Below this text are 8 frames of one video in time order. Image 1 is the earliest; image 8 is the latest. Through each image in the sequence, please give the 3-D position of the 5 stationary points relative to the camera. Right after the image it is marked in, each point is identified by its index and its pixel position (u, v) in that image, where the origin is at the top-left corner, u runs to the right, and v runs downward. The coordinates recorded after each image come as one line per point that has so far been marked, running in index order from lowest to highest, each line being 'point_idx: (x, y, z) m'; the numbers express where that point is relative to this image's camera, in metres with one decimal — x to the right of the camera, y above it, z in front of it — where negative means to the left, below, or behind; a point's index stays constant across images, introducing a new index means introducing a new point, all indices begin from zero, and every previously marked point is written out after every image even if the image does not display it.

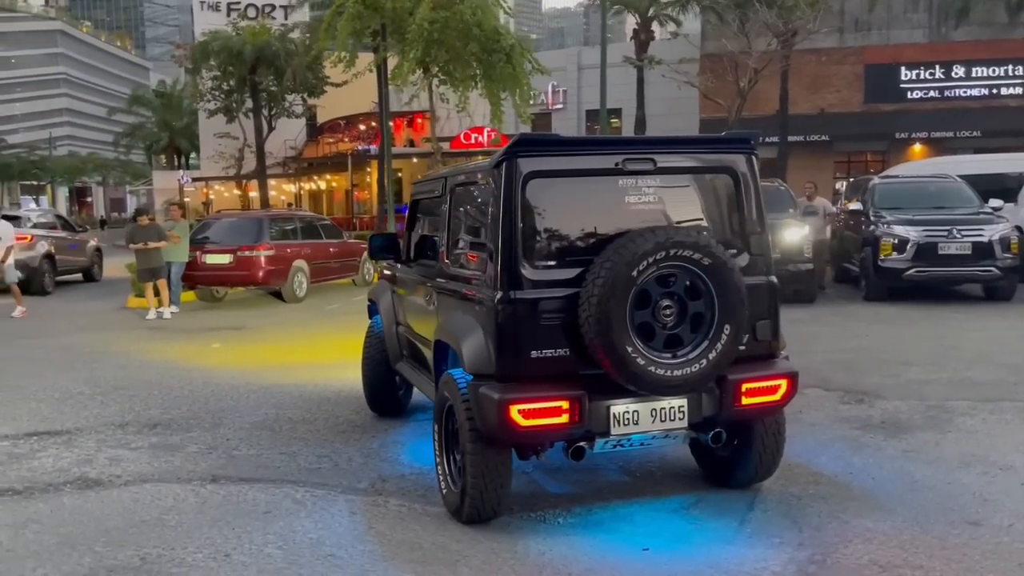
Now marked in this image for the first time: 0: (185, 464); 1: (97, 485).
0: (-2.1, -1.1, +5.7) m
1: (-2.5, -1.2, +5.3) m
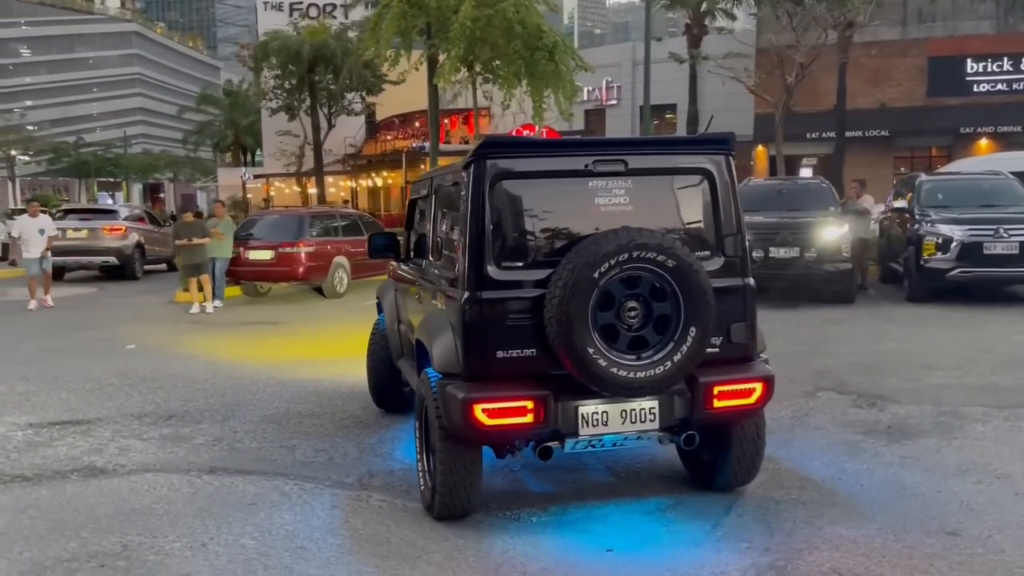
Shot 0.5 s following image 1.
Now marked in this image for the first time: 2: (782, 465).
0: (-2.2, -1.1, +5.9) m
1: (-2.6, -1.2, +5.6) m
2: (+1.6, -1.1, +5.4) m
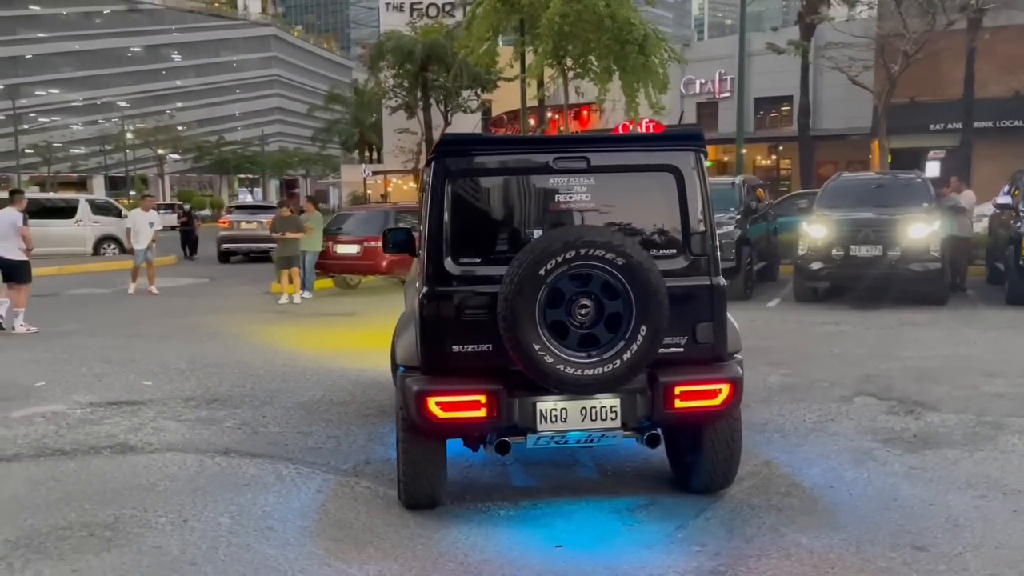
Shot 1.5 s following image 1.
0: (-2.2, -1.1, +6.3) m
1: (-2.6, -1.1, +6.0) m
2: (+1.6, -1.1, +5.2) m
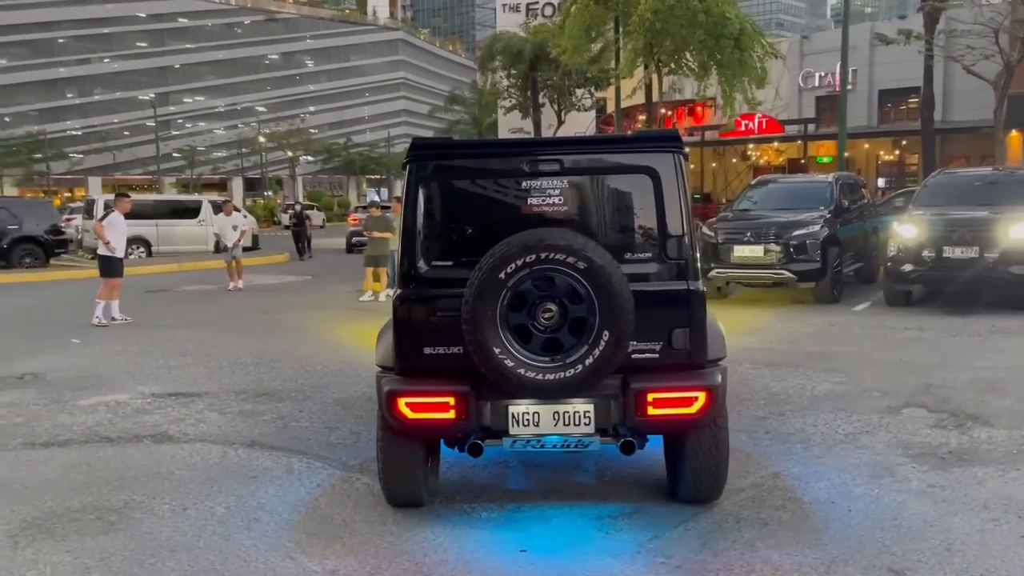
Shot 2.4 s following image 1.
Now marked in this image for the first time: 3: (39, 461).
0: (-2.0, -1.1, +6.6) m
1: (-2.5, -1.1, +6.4) m
2: (+1.5, -1.1, +5.0) m
3: (-3.1, -1.1, +5.8) m
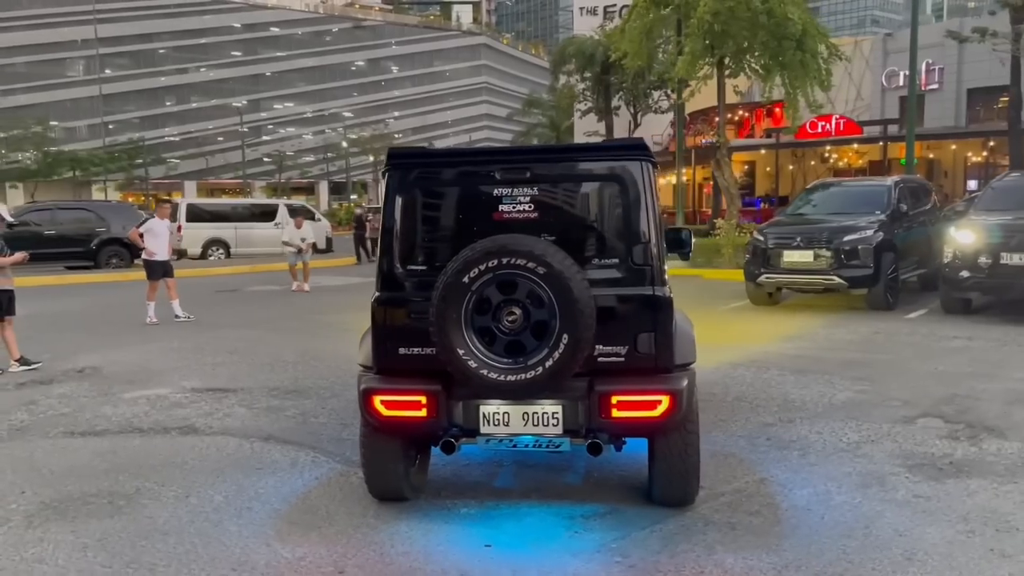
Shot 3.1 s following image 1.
0: (-1.9, -1.1, +6.9) m
1: (-2.4, -1.1, +6.7) m
2: (+1.4, -1.1, +5.0) m
3: (-3.1, -1.1, +6.2) m
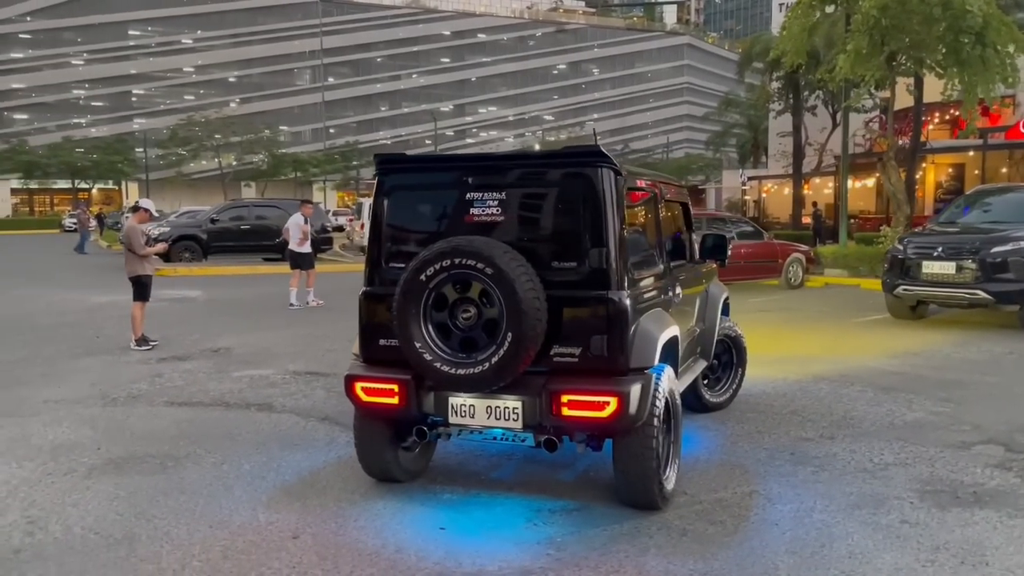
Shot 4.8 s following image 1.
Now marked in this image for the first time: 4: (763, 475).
0: (-1.5, -1.0, +7.5) m
1: (-2.1, -1.0, +7.5) m
2: (+1.3, -1.2, +4.9) m
3: (-2.9, -1.0, +7.2) m
4: (+1.6, -1.2, +5.4) m
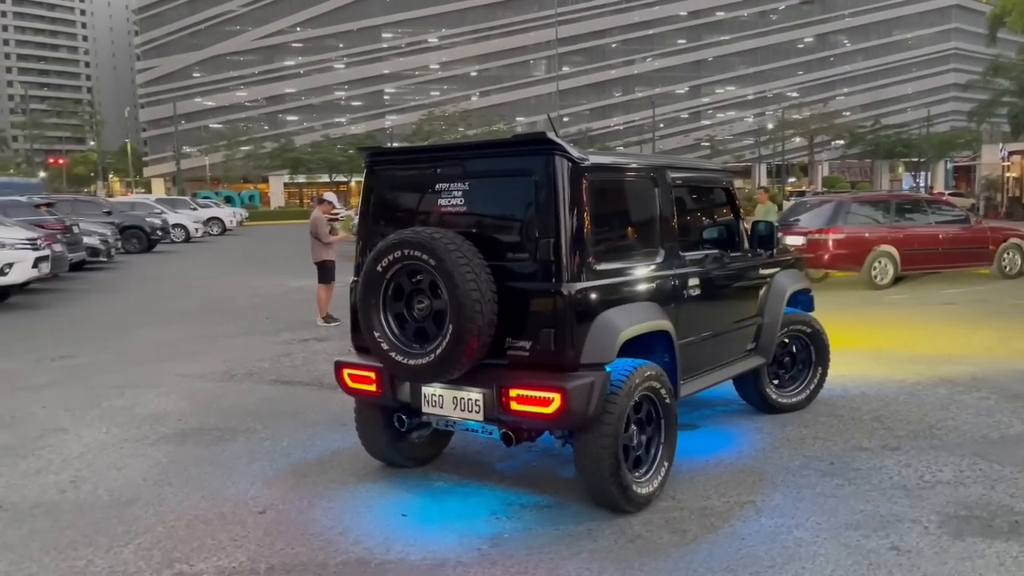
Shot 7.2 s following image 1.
0: (-0.9, -0.9, +7.8) m
1: (-1.4, -0.9, +7.9) m
2: (+1.1, -1.2, +4.6) m
3: (-2.3, -0.9, +7.8) m
4: (+1.5, -1.1, +5.0) m
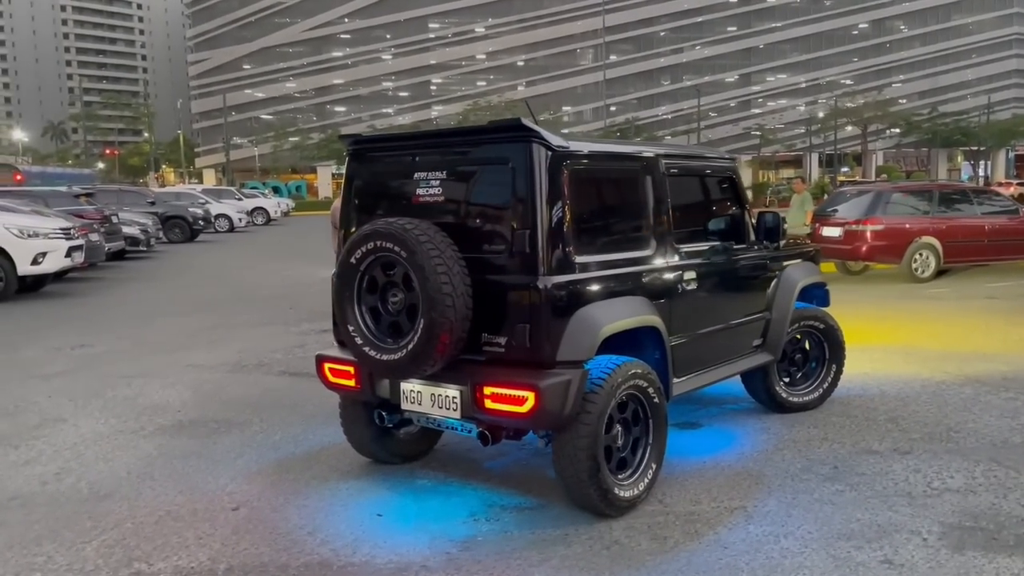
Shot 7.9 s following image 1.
0: (-0.8, -0.8, +7.7) m
1: (-1.4, -0.8, +7.8) m
2: (+1.0, -1.1, +4.3) m
3: (-2.2, -0.8, +7.8) m
4: (+1.4, -1.1, +4.7) m
